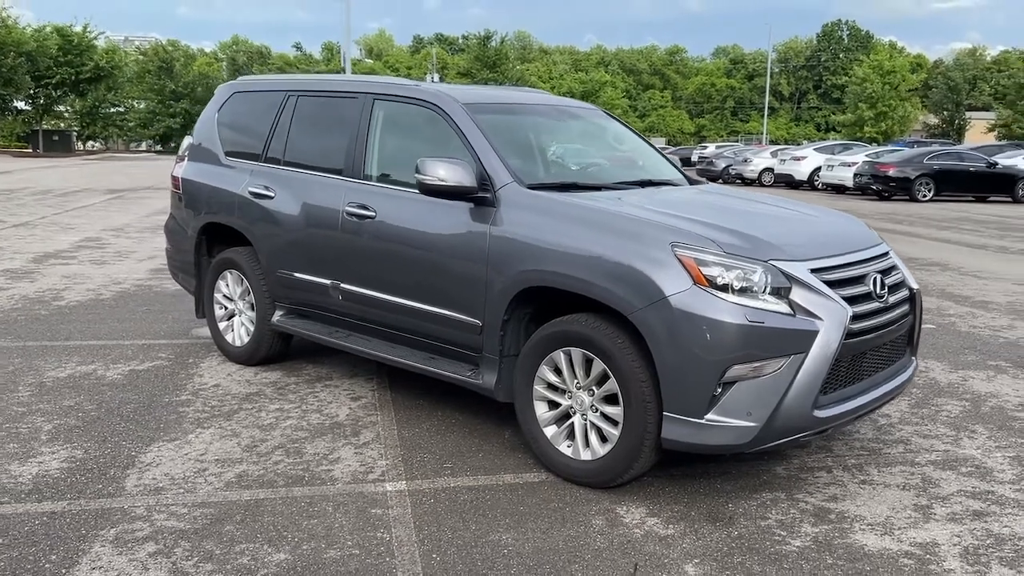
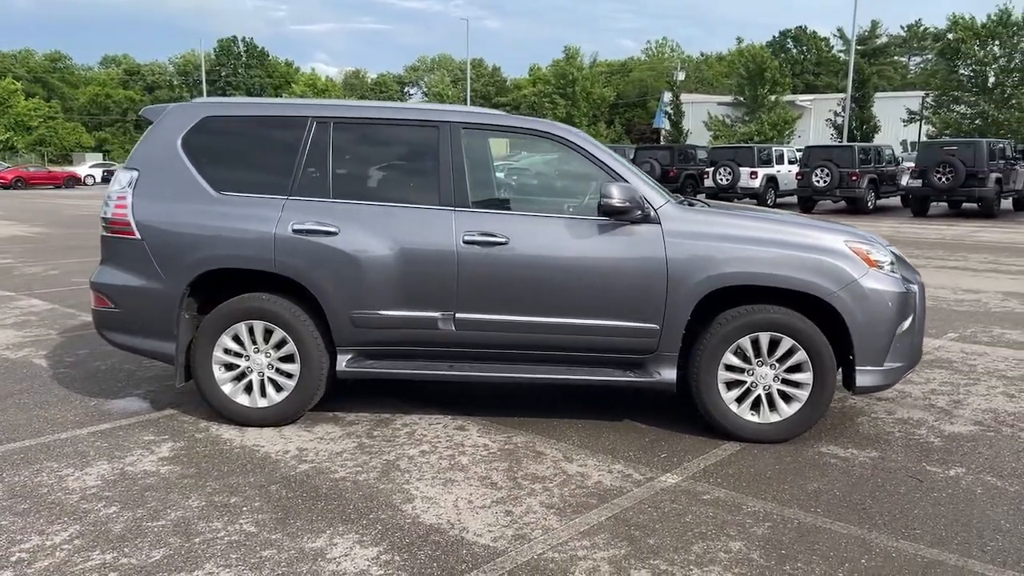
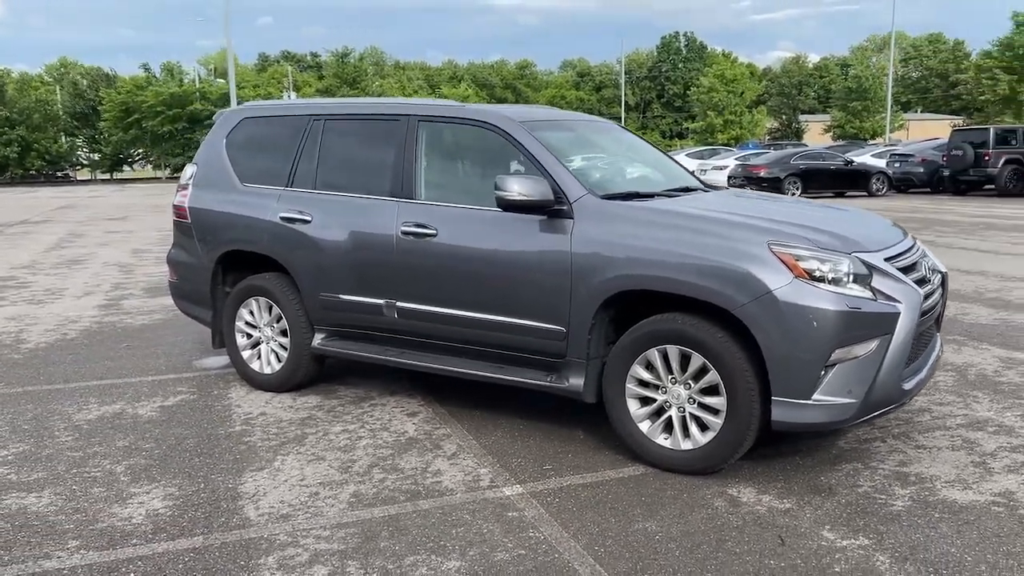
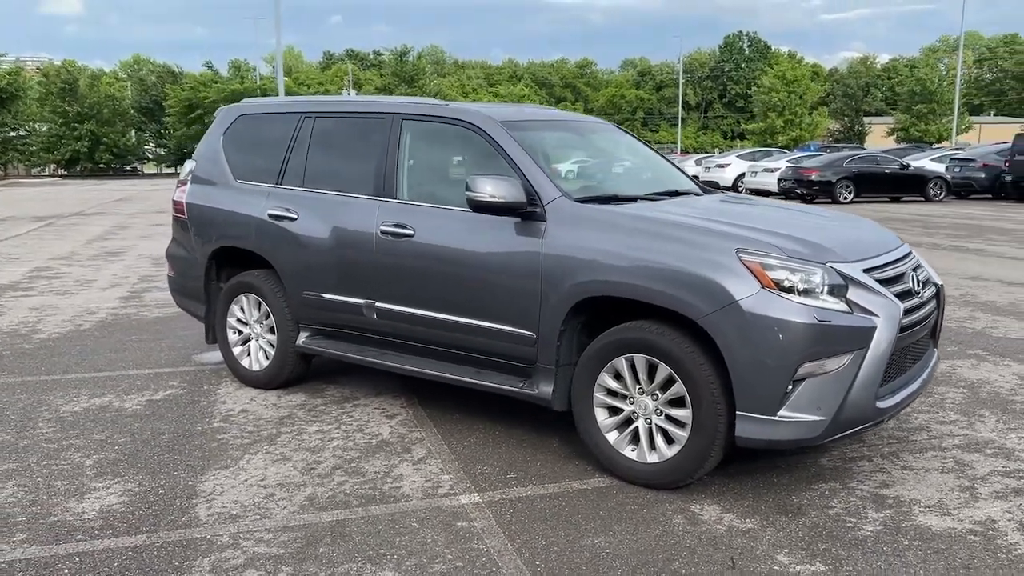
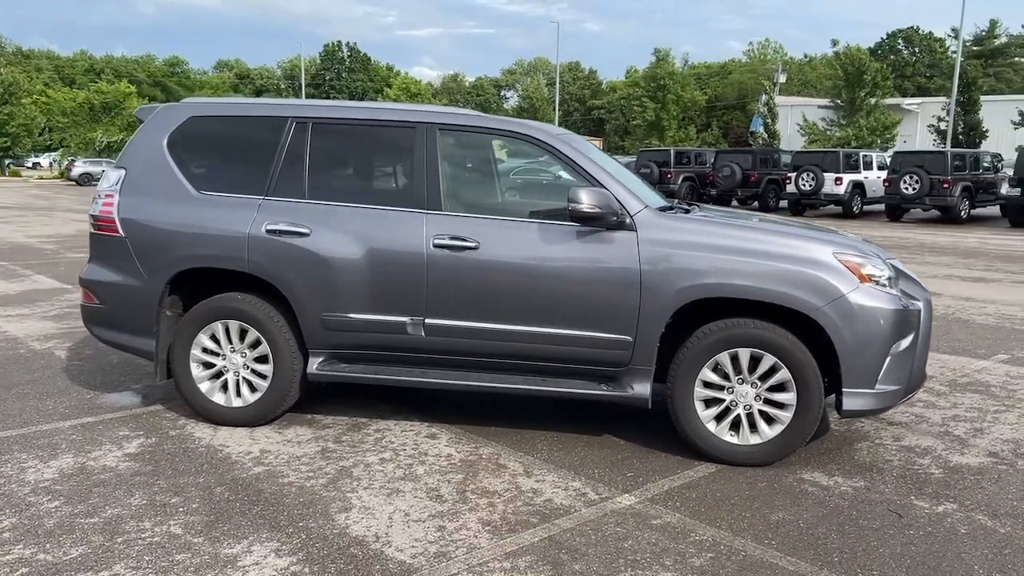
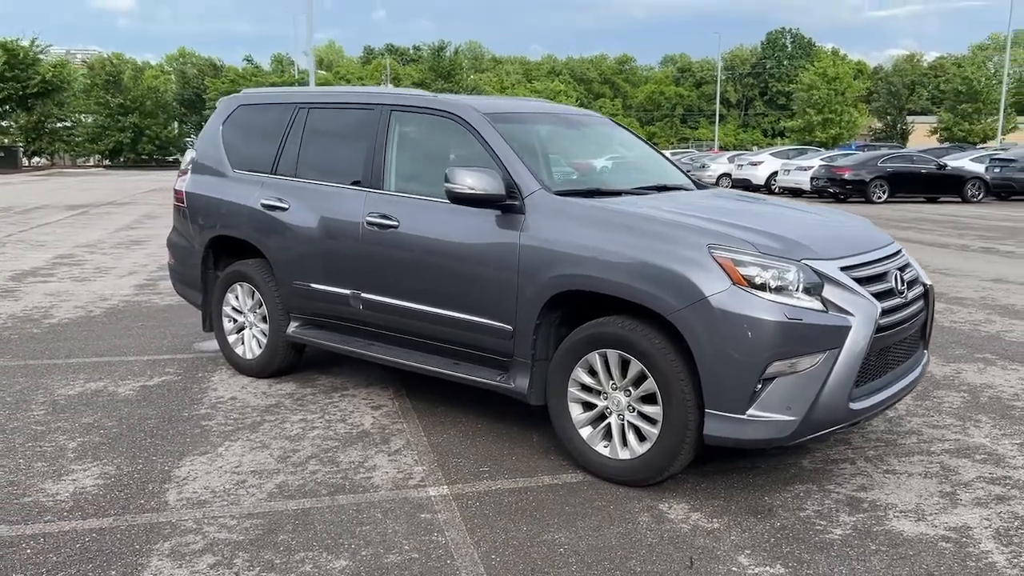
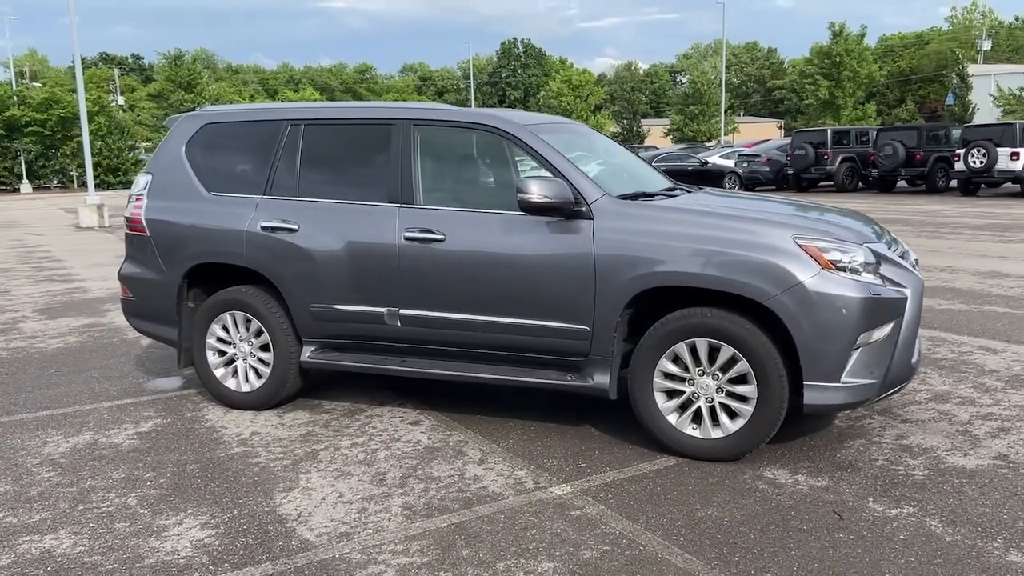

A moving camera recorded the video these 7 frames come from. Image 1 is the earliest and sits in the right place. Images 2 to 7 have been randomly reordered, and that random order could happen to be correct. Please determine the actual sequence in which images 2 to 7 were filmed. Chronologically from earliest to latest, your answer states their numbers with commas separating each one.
6, 4, 3, 7, 5, 2
